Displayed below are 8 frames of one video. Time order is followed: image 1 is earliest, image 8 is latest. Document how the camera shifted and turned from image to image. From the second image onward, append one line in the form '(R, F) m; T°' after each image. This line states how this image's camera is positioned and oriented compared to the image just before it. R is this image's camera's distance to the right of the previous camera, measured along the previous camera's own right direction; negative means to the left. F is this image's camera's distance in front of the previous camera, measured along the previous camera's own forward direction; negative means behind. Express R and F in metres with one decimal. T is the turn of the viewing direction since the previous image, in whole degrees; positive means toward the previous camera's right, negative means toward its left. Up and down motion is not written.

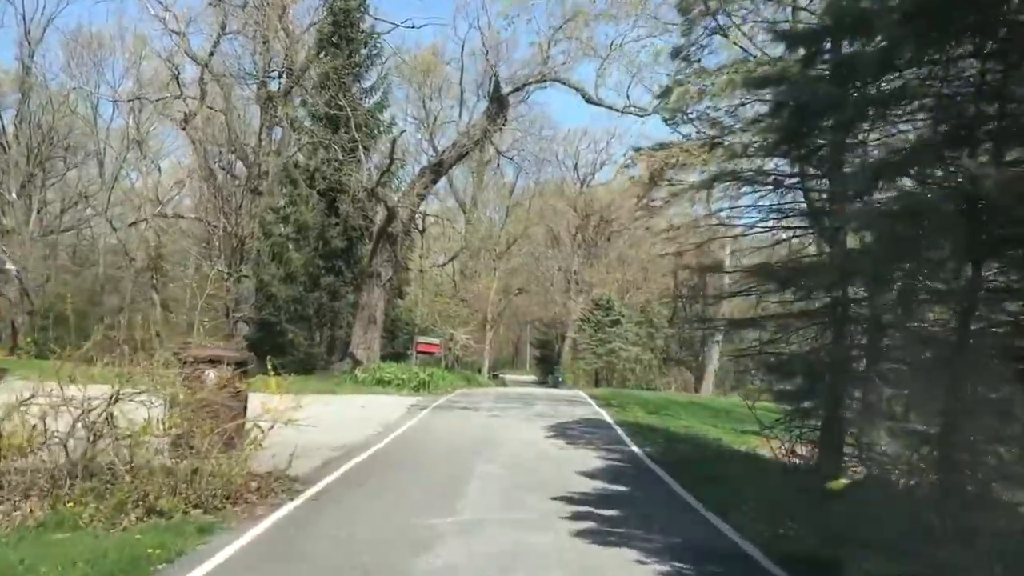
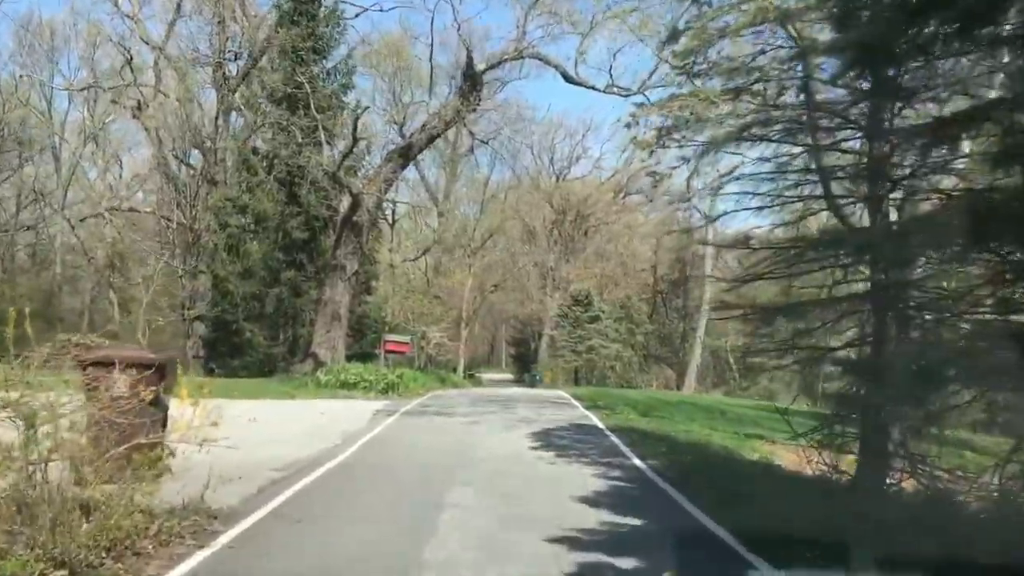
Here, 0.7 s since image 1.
(-0.1, +2.6) m; +2°
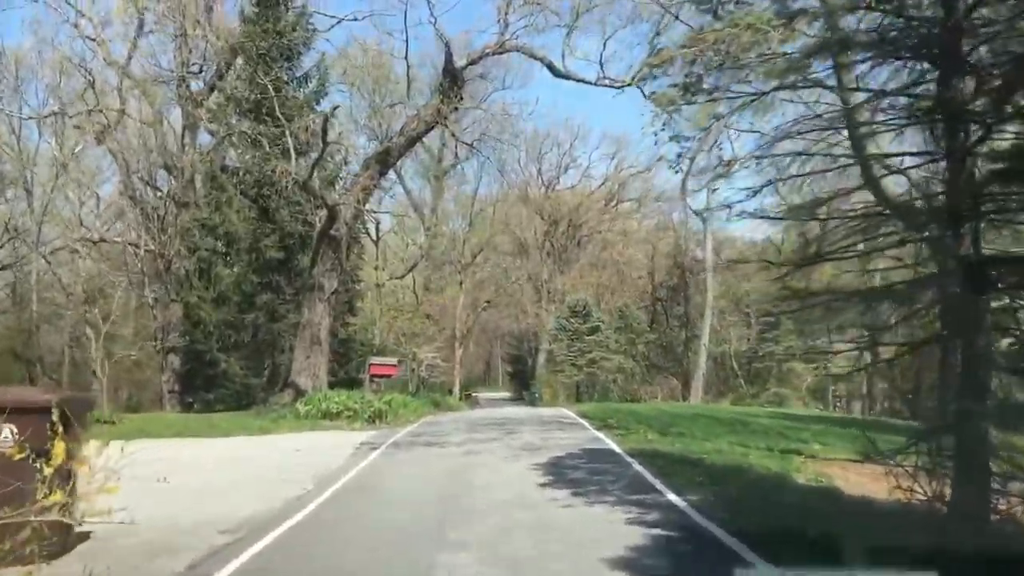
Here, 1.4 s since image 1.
(0.0, +2.7) m; 0°
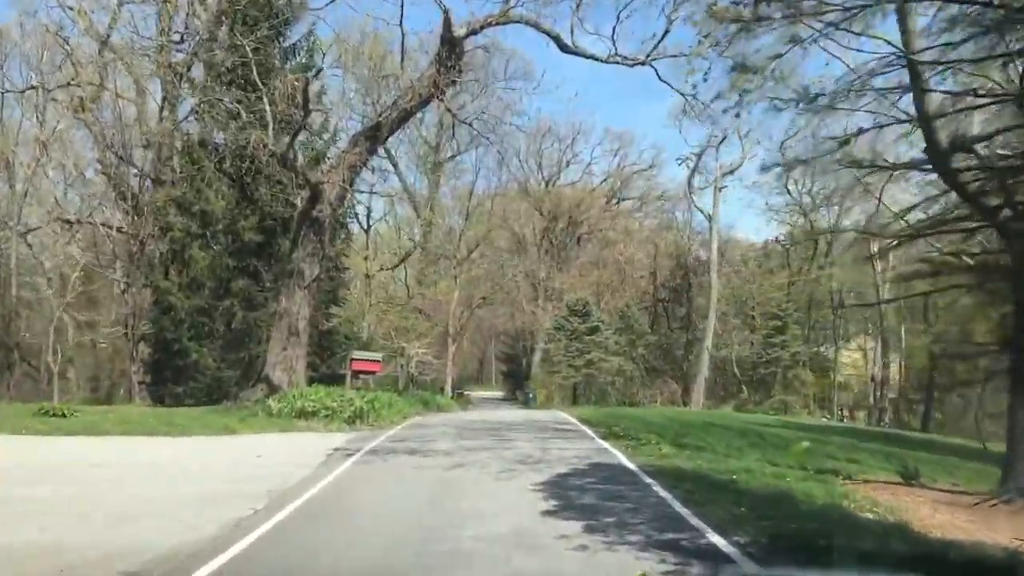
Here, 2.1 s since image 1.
(-0.1, +2.6) m; 0°
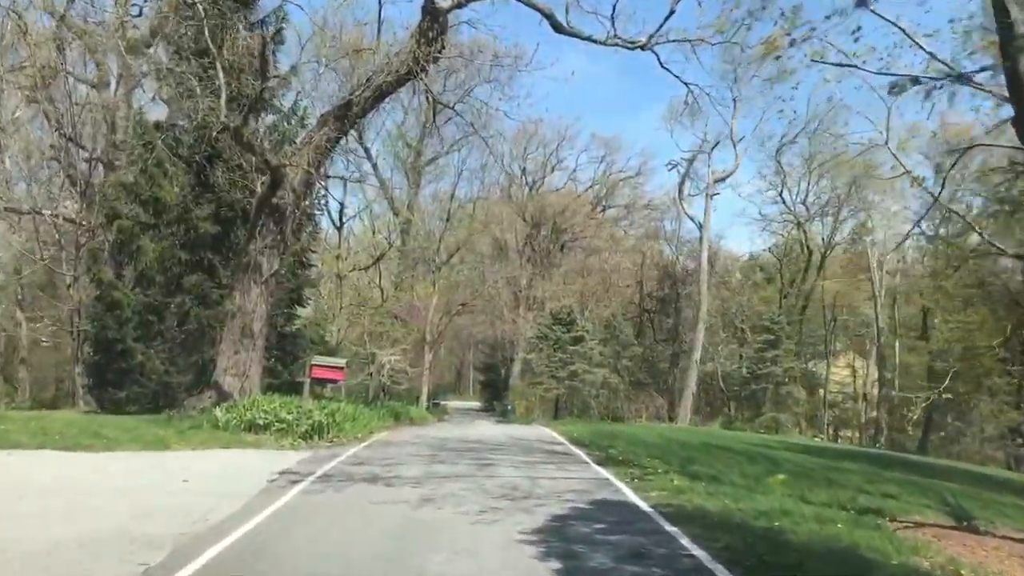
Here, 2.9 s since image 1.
(-0.1, +2.9) m; +1°
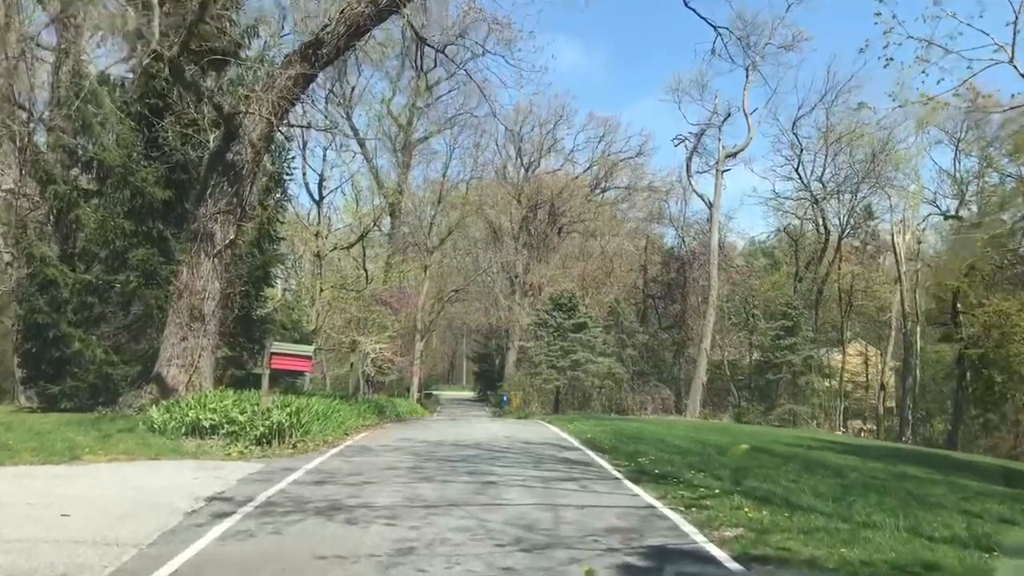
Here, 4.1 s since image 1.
(-0.2, +4.0) m; 0°
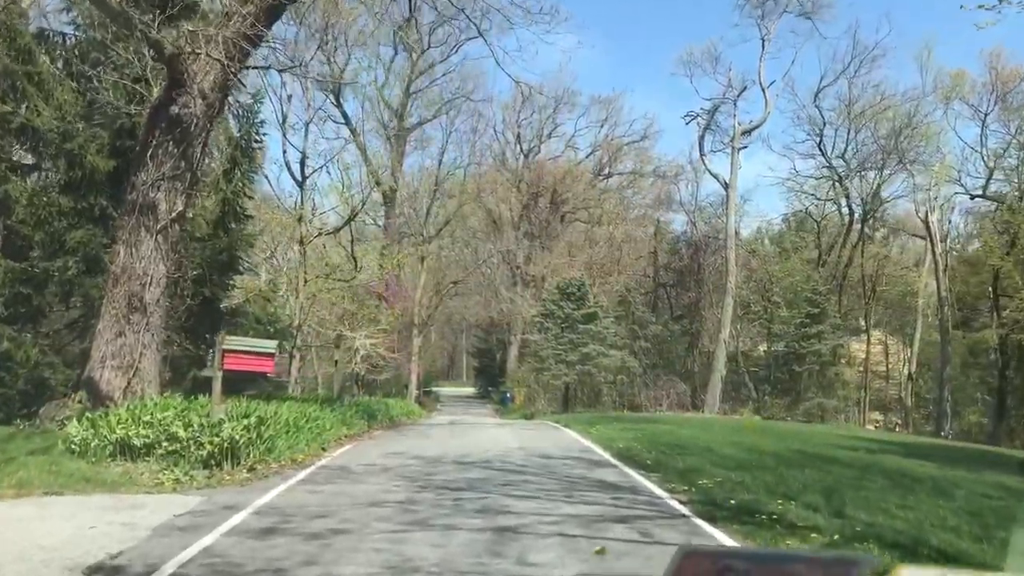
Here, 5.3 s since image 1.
(-0.3, +3.8) m; 0°
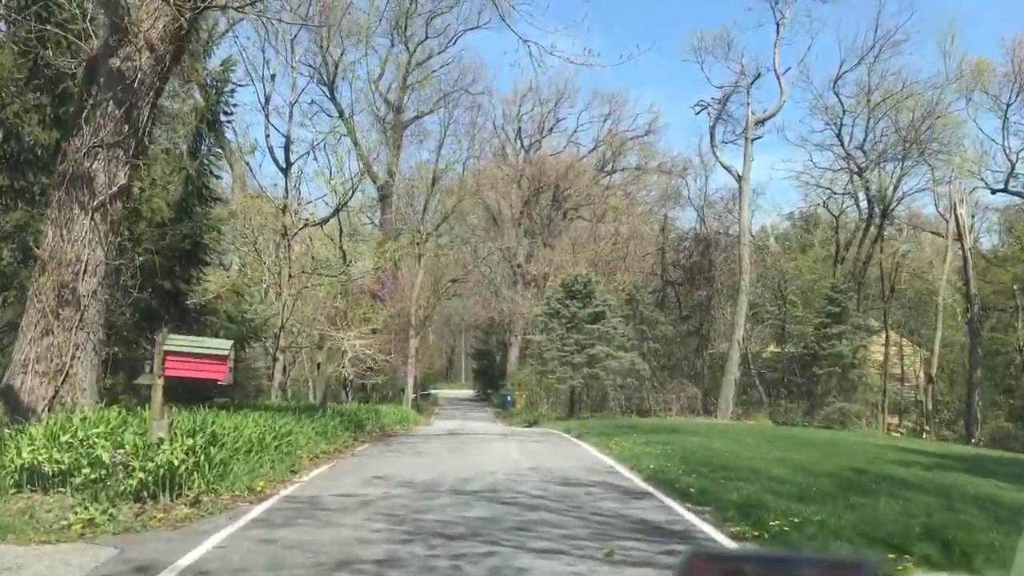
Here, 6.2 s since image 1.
(-0.2, +2.8) m; 0°
